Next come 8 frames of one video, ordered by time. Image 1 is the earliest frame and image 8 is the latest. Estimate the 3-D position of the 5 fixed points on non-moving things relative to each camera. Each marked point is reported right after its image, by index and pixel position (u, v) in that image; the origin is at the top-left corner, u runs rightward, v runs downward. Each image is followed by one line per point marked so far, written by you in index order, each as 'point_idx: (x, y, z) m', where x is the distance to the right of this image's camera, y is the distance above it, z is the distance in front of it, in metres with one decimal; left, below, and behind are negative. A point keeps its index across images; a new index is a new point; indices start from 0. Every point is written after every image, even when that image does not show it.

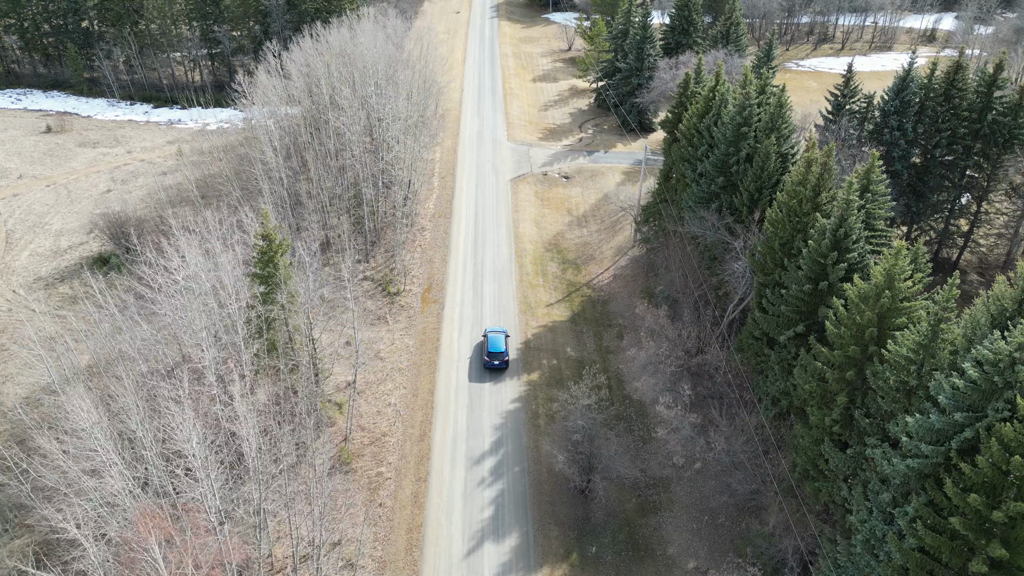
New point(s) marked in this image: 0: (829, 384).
0: (+9.0, -2.7, +19.6) m
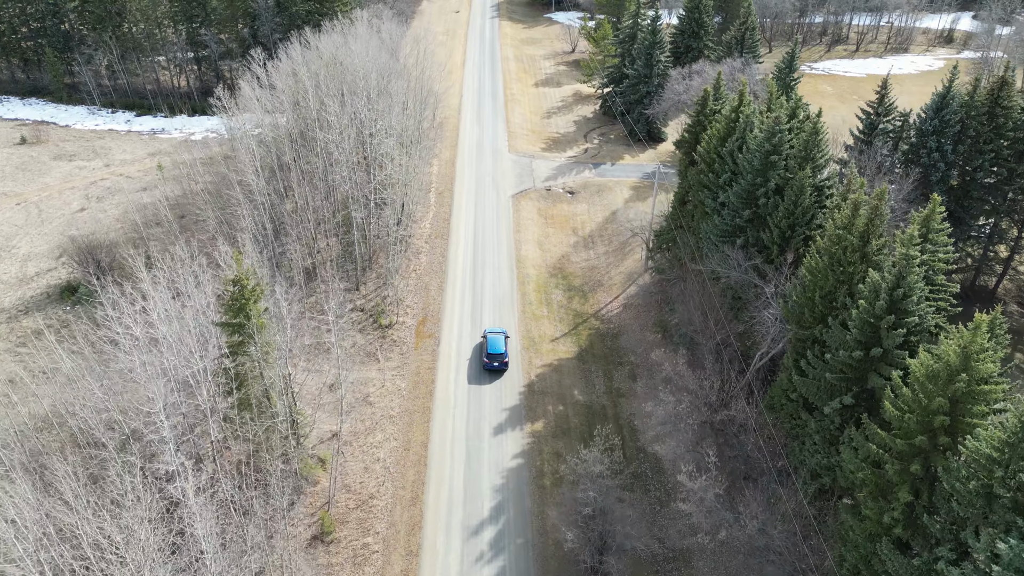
0: (+9.0, -4.5, +16.7) m
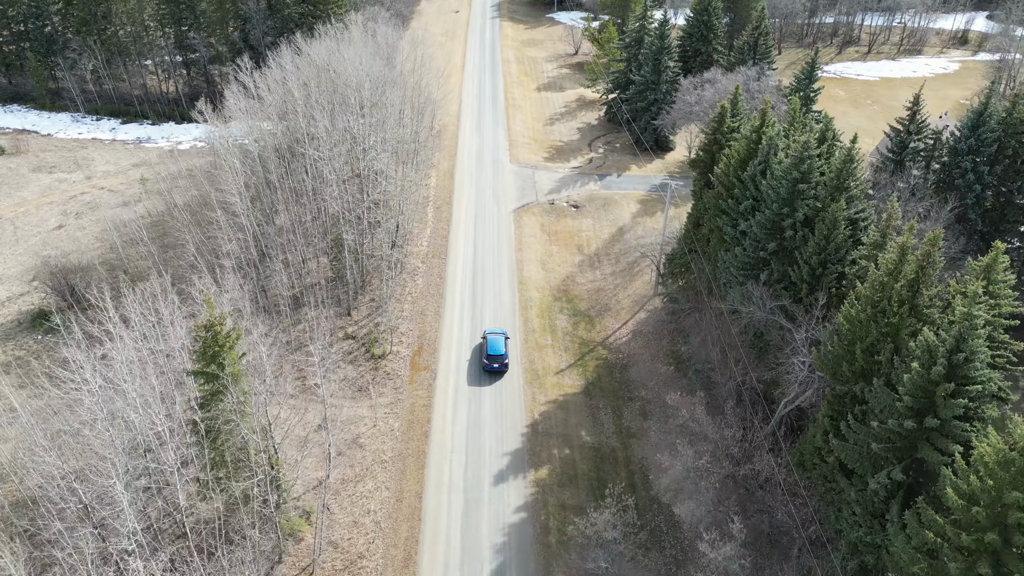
0: (+9.1, -5.9, +14.5) m
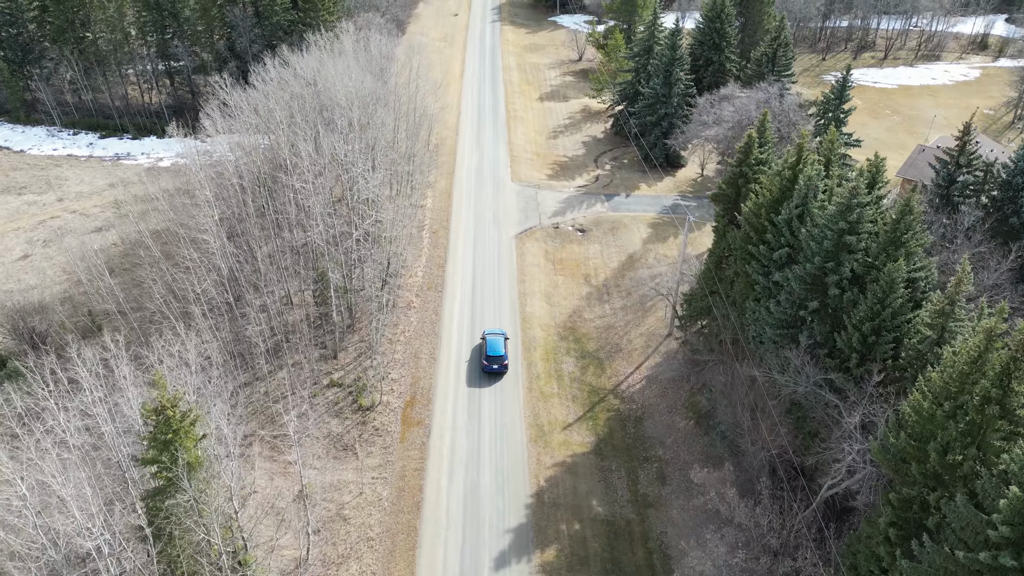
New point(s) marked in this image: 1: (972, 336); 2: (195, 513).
0: (+9.2, -7.9, +11.4) m
1: (+10.0, -1.0, +15.2) m
2: (-8.0, -5.7, +17.6) m
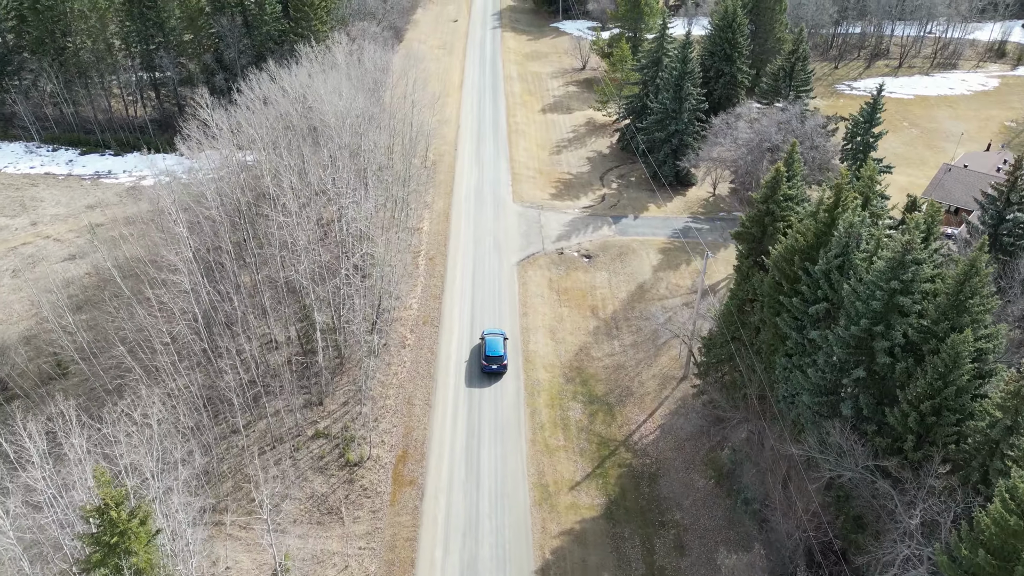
0: (+9.2, -9.6, +8.9) m
1: (+10.1, -2.7, +12.6) m
2: (-8.0, -7.4, +15.0) m
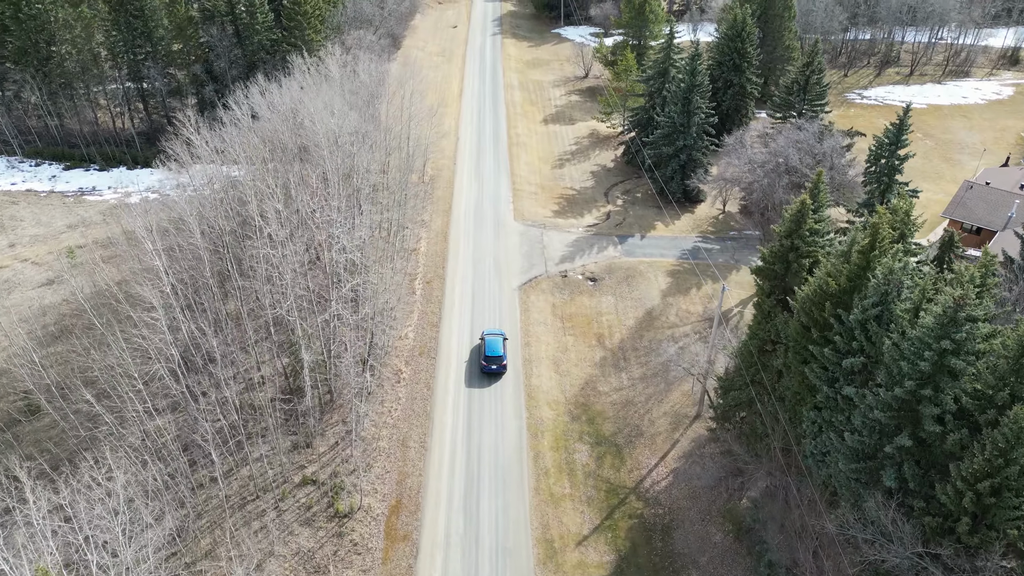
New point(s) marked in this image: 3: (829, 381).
0: (+9.3, -10.9, +6.9) m
1: (+10.1, -4.0, +10.7) m
2: (-7.9, -8.8, +13.1) m
3: (+8.7, -2.6, +19.0) m
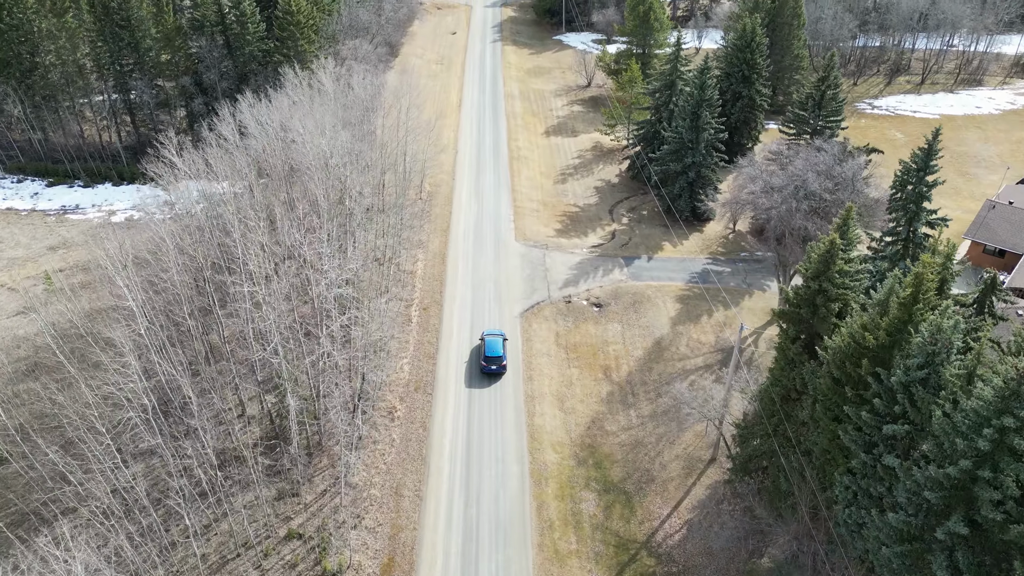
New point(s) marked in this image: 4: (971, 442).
0: (+9.4, -12.2, +5.1) m
1: (+10.2, -5.4, +8.8) m
2: (-7.8, -10.1, +11.2) m
3: (+8.7, -3.9, +17.1) m
4: (+9.3, -3.1, +14.1) m
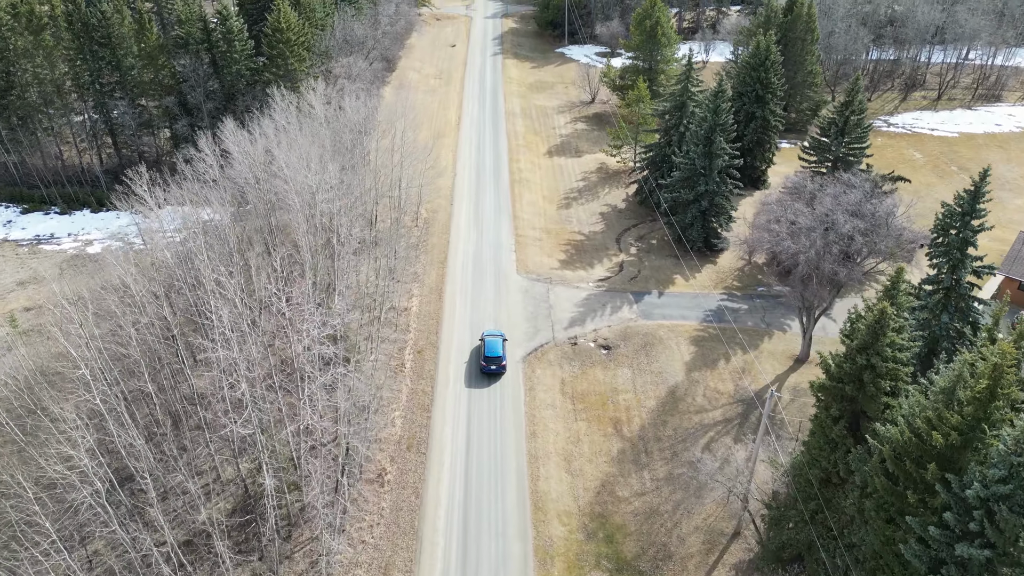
0: (+9.4, -14.0, +2.4) m
1: (+10.3, -7.2, +6.2) m
2: (-7.8, -11.9, +8.6) m
3: (+8.8, -5.8, +14.5) m
4: (+9.4, -5.0, +11.5) m
